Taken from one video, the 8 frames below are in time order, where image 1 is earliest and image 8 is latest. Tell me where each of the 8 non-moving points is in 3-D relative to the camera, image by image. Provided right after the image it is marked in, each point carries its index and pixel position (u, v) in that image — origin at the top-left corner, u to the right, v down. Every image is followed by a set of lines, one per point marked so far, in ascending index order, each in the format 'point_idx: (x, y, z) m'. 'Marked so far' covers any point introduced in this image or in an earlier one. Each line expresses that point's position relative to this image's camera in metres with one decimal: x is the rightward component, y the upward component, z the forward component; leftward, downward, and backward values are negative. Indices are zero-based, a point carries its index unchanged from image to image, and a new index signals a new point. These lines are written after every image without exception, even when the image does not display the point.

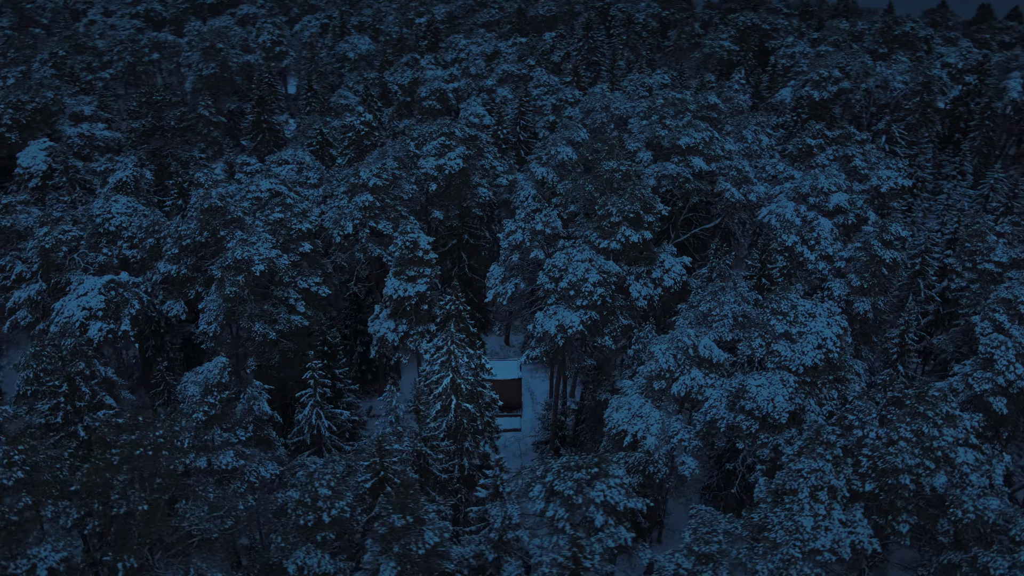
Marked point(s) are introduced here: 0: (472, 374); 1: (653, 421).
0: (-1.1, -2.6, +18.8) m
1: (+3.6, -3.4, +16.5) m
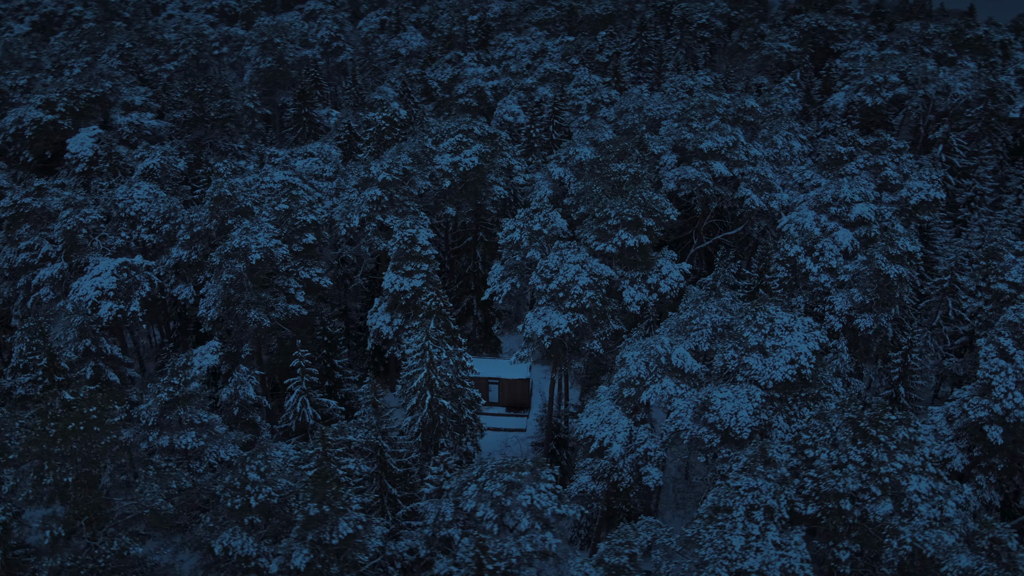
0: (-1.8, -2.5, +19.0) m
1: (+2.7, -3.6, +16.3) m
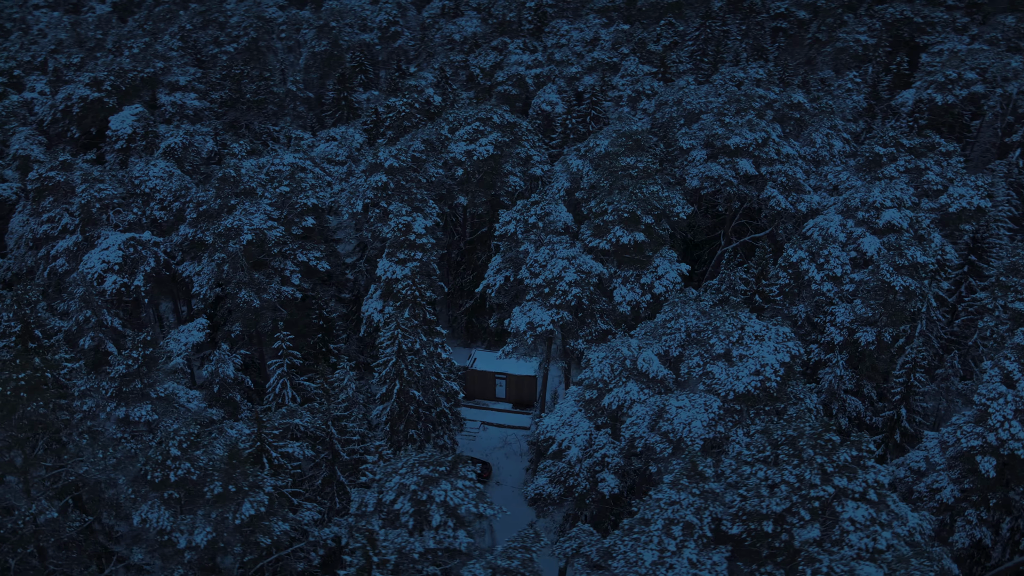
0: (-2.6, -2.2, +18.9) m
1: (+1.6, -3.6, +15.9) m
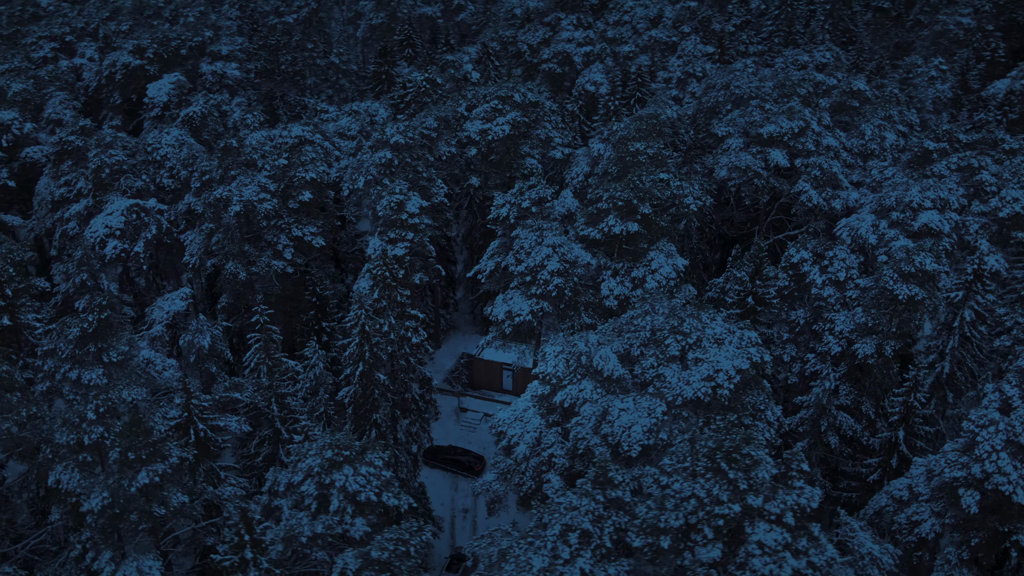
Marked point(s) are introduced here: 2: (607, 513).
0: (-3.5, -1.7, +18.6) m
1: (+0.3, -3.4, +15.3) m
2: (+1.5, -3.8, +11.0) m
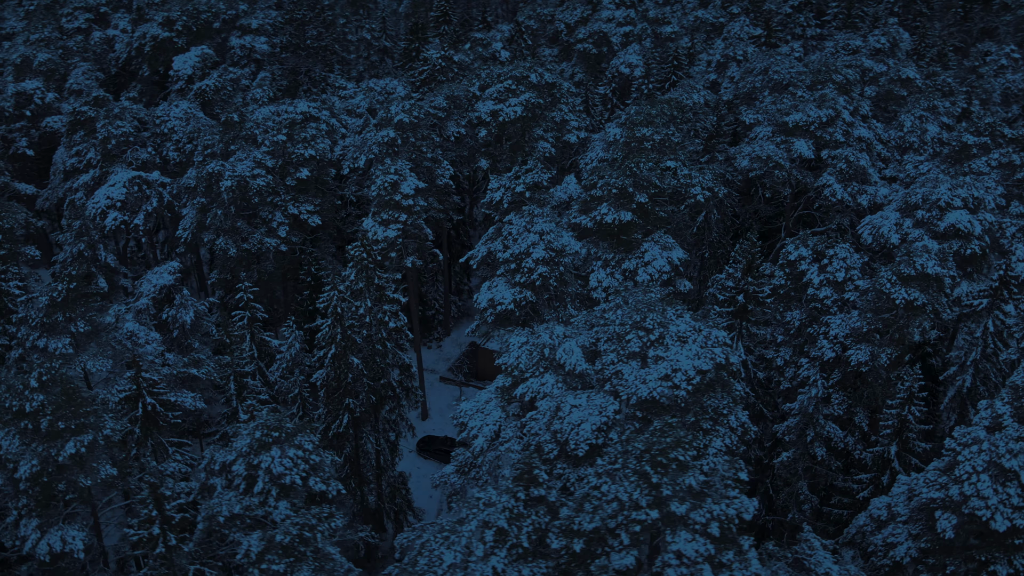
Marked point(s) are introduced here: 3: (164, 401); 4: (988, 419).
0: (-4.2, -1.2, +18.4) m
1: (-0.7, -3.1, +14.9) m
2: (+0.2, -3.7, +10.5) m
3: (-7.5, -2.5, +13.9) m
4: (+9.7, -2.7, +13.1) m
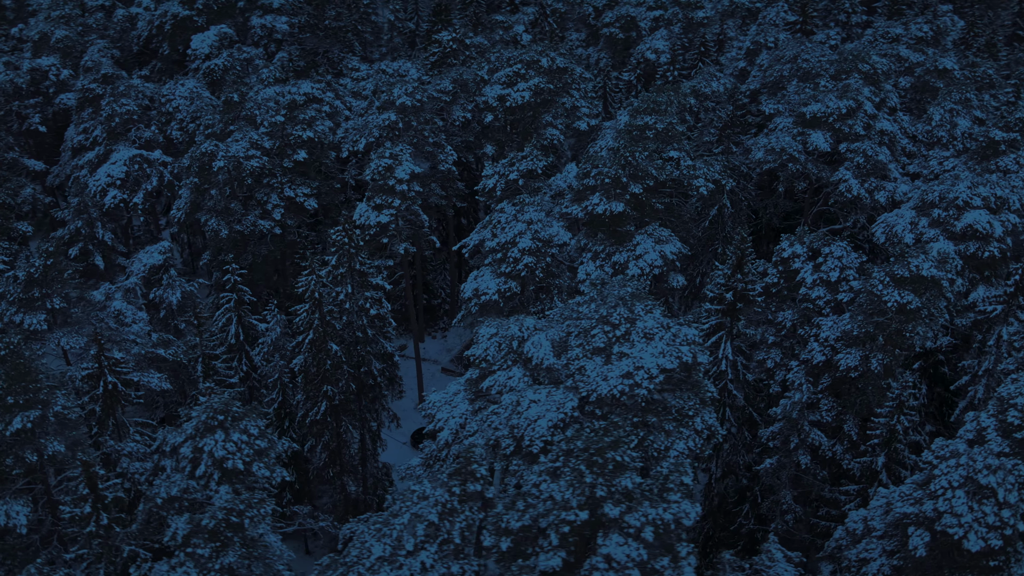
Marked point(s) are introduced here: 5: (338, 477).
0: (-4.7, -0.8, +18.3) m
1: (-1.5, -2.9, +14.6) m
2: (-0.8, -3.6, +10.2) m
3: (-8.3, -2.0, +14.0) m
4: (+8.8, -2.8, +12.3) m
5: (-5.0, -5.5, +18.4) m
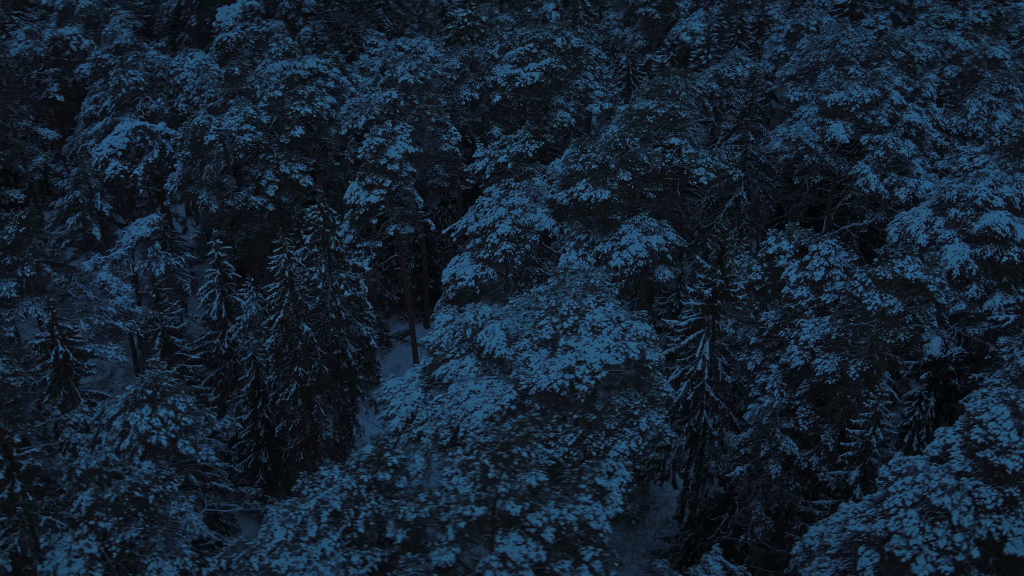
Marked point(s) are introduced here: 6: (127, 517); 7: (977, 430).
0: (-5.5, -0.1, +18.2) m
1: (-2.6, -2.5, +14.4) m
2: (-2.2, -3.4, +10.0) m
3: (-9.4, -1.4, +14.2) m
4: (+7.5, -3.0, +11.4) m
5: (-5.9, -4.8, +18.5) m
6: (-5.8, -3.4, +9.6) m
7: (+8.0, -2.4, +10.9) m
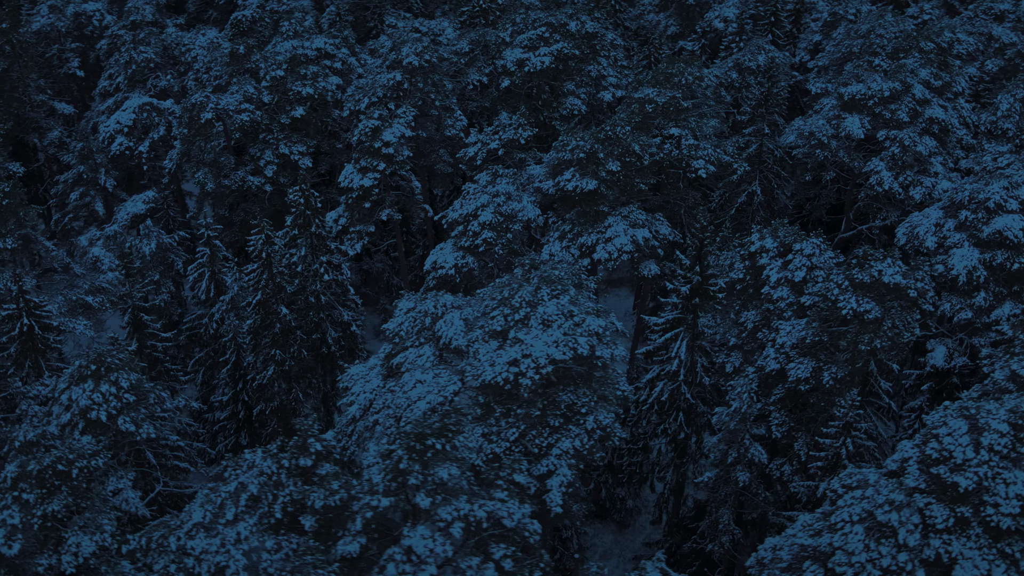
0: (-6.0, +0.4, +18.3) m
1: (-3.5, -2.2, +14.4) m
2: (-3.4, -3.1, +10.0) m
3: (-10.3, -0.7, +14.6) m
4: (+6.4, -3.1, +10.8) m
5: (-6.7, -4.3, +18.7) m
6: (-7.0, -3.1, +9.8) m
7: (+6.8, -2.6, +10.3) m
